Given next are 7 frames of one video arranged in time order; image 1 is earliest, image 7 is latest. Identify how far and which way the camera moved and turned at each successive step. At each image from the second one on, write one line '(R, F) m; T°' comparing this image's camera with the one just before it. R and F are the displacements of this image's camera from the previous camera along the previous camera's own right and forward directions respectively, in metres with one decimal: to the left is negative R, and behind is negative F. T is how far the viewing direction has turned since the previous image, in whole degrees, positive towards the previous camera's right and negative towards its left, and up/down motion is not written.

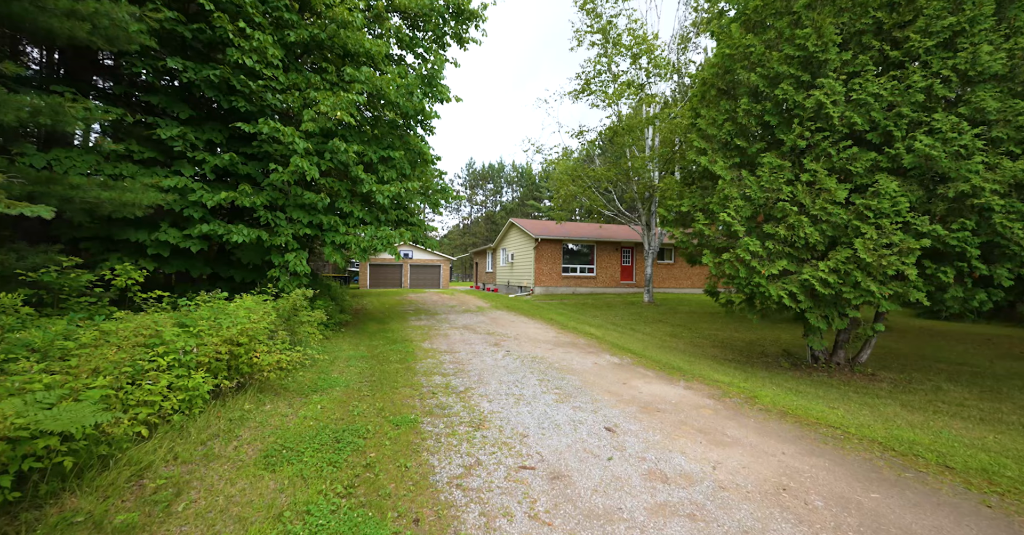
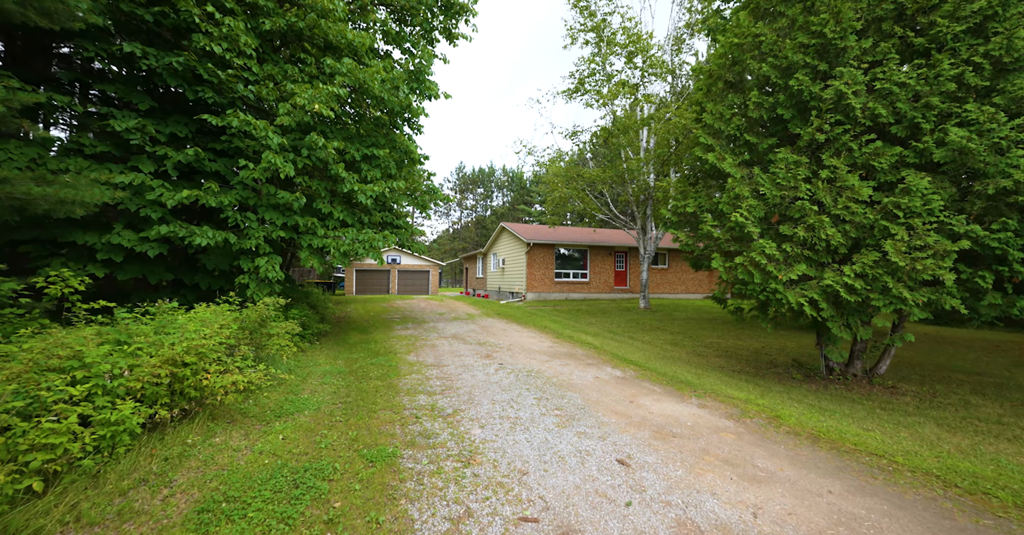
(0.0, +0.6) m; +1°
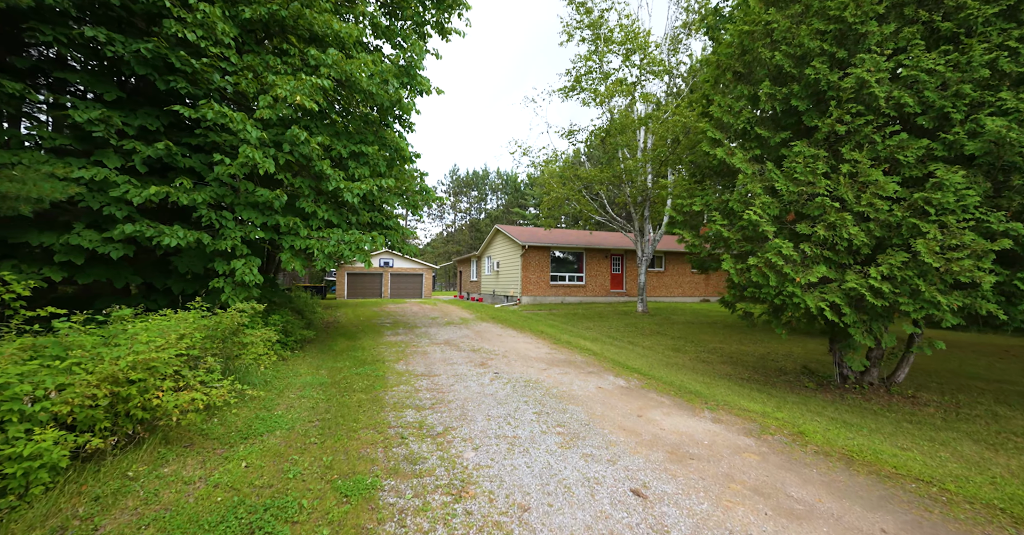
(0.0, +0.4) m; +1°
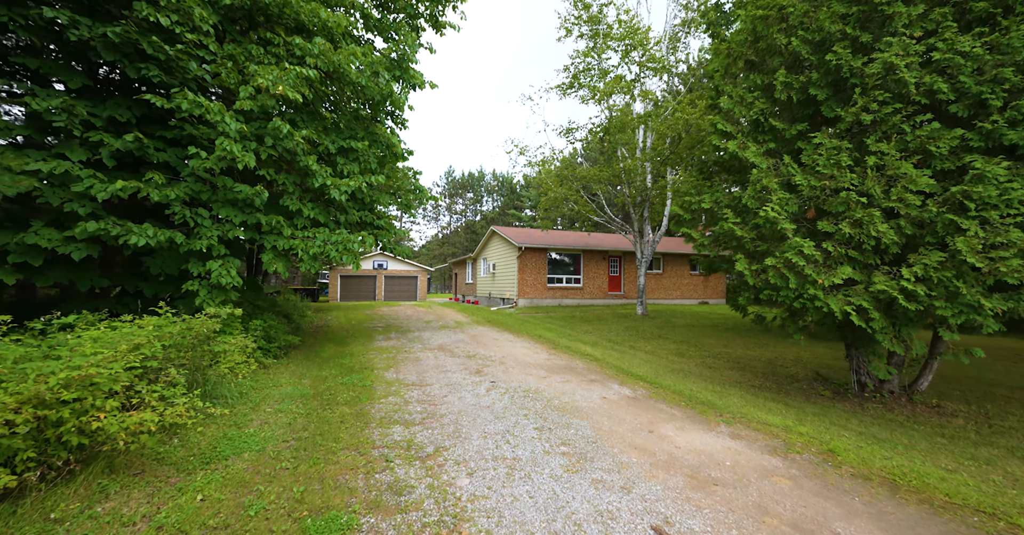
(0.0, +0.4) m; +1°
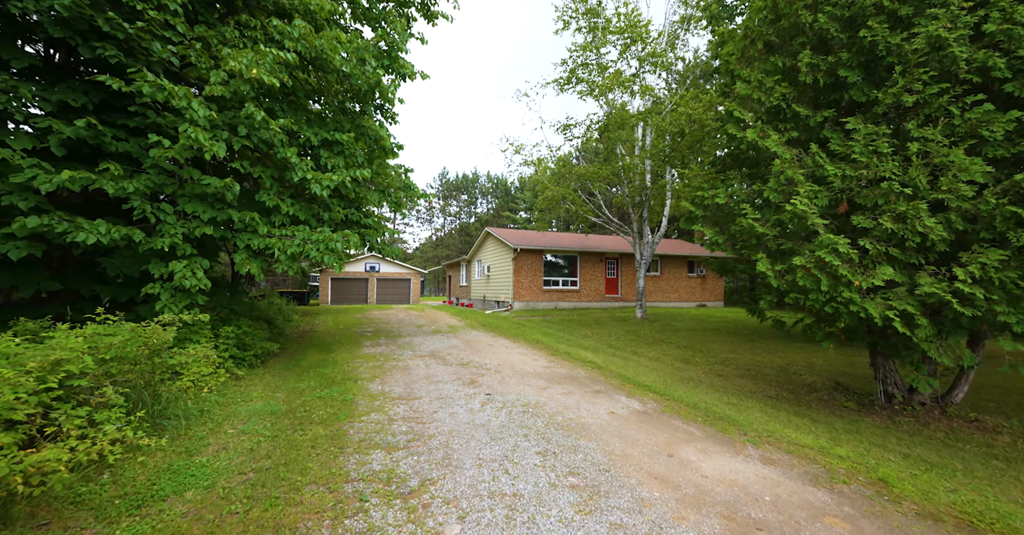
(0.0, +0.6) m; +1°
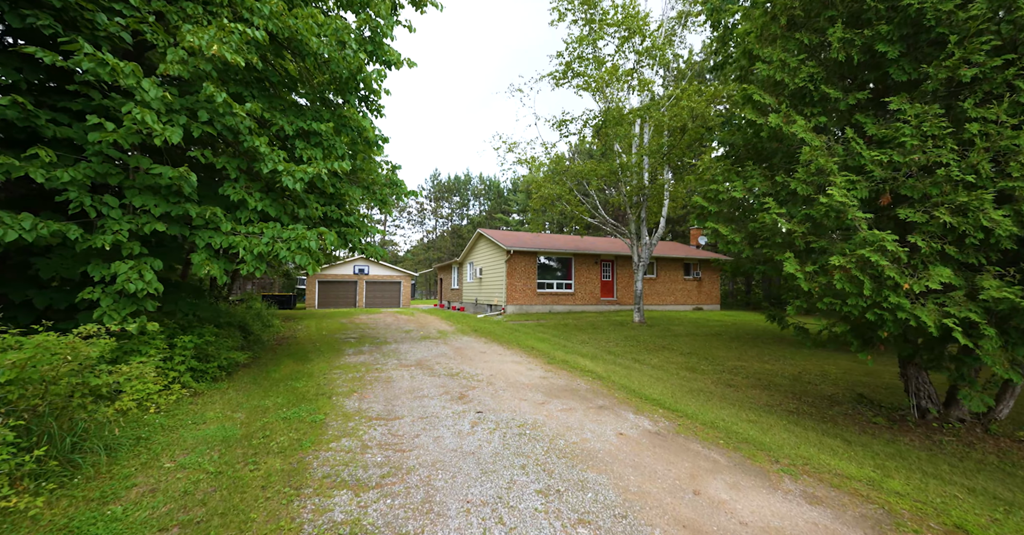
(0.0, +0.6) m; +1°
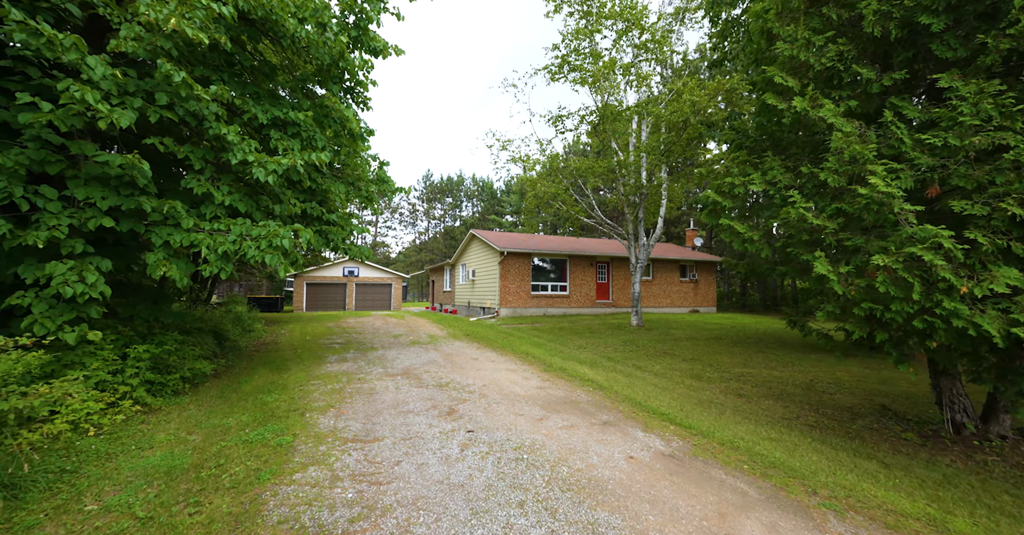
(0.0, +0.5) m; +1°
